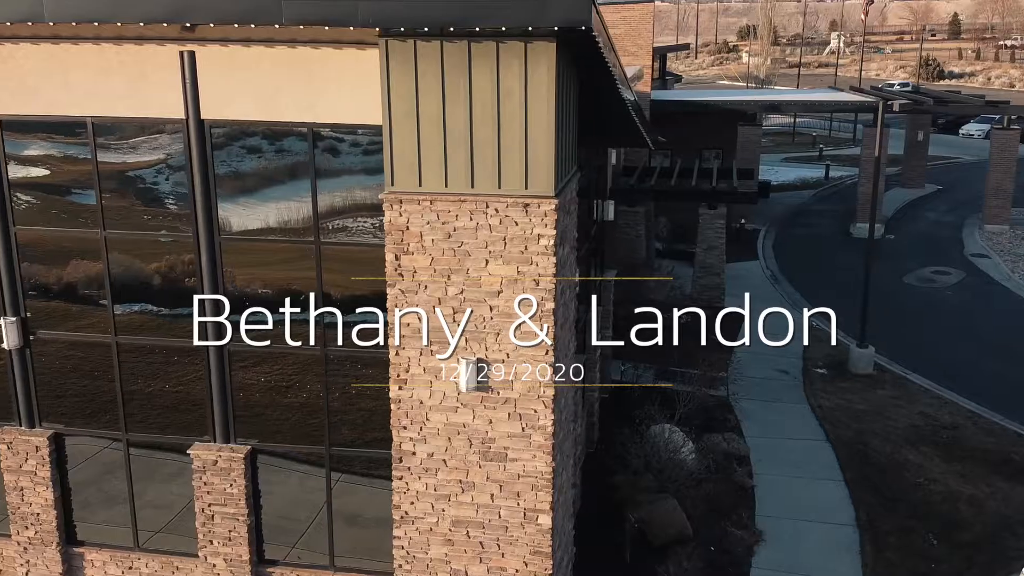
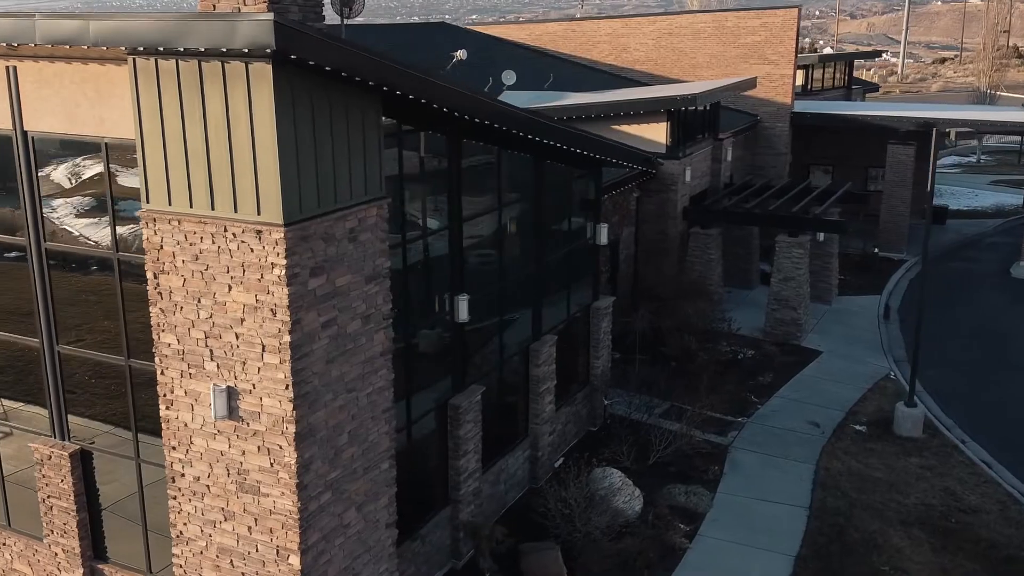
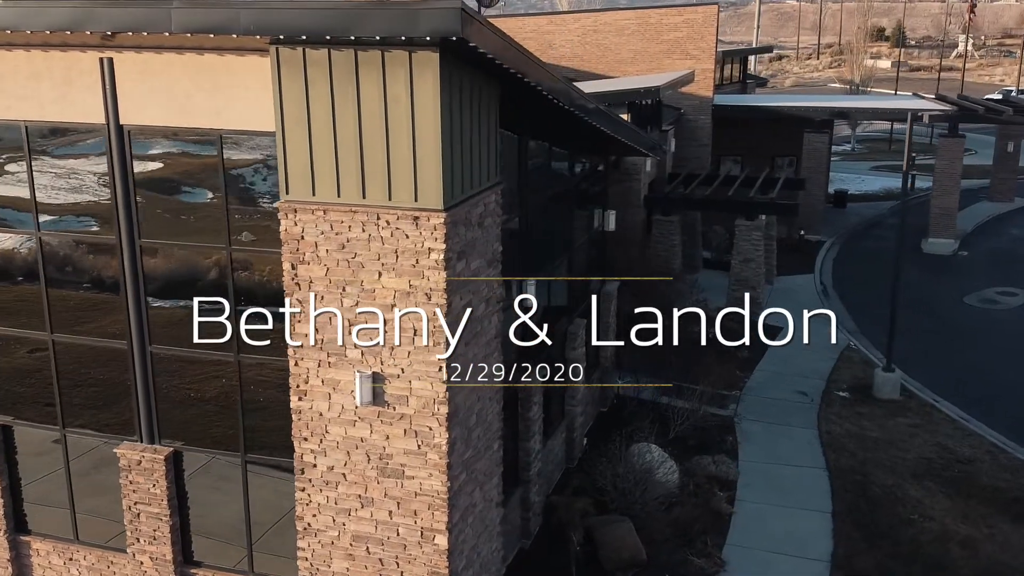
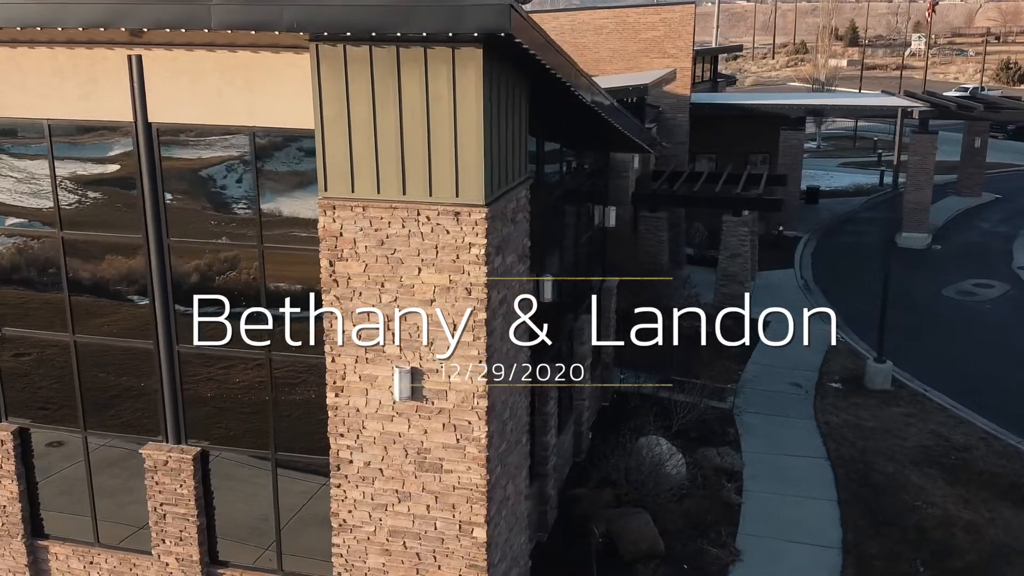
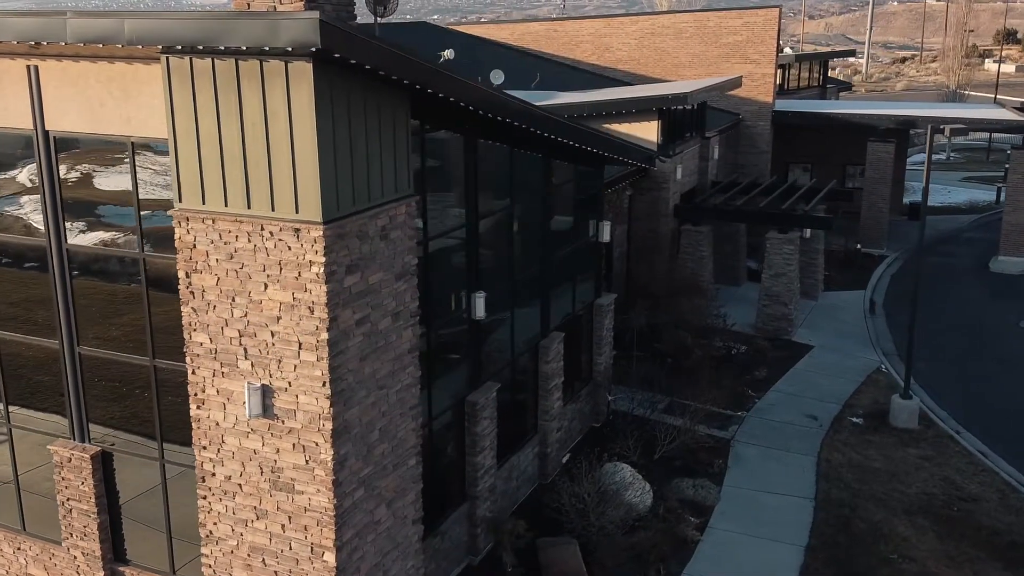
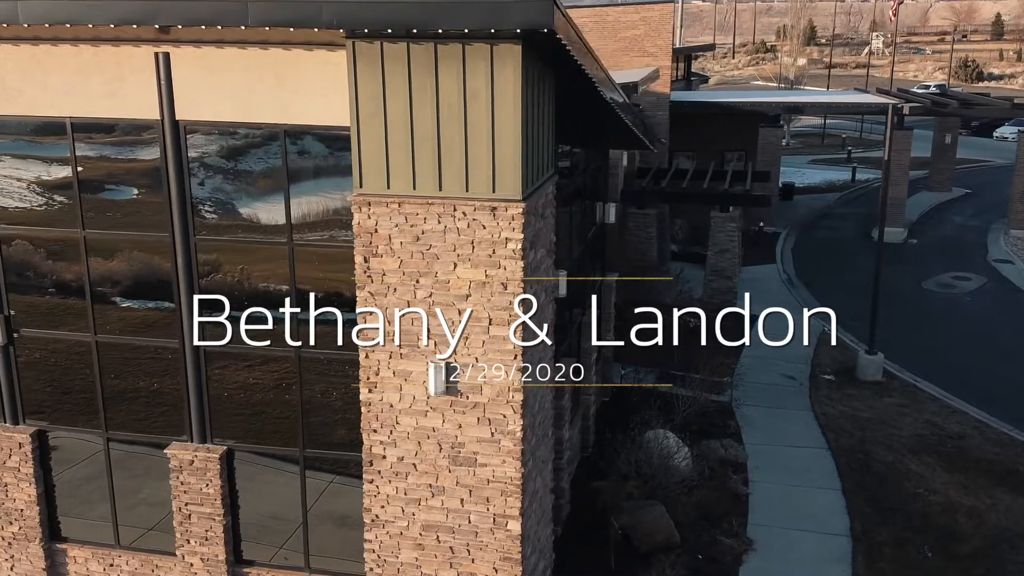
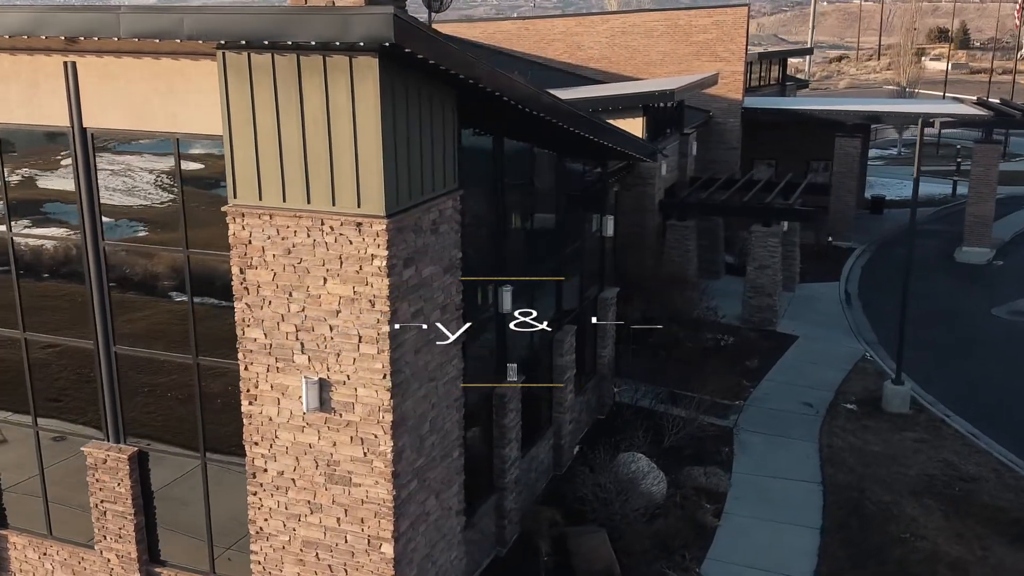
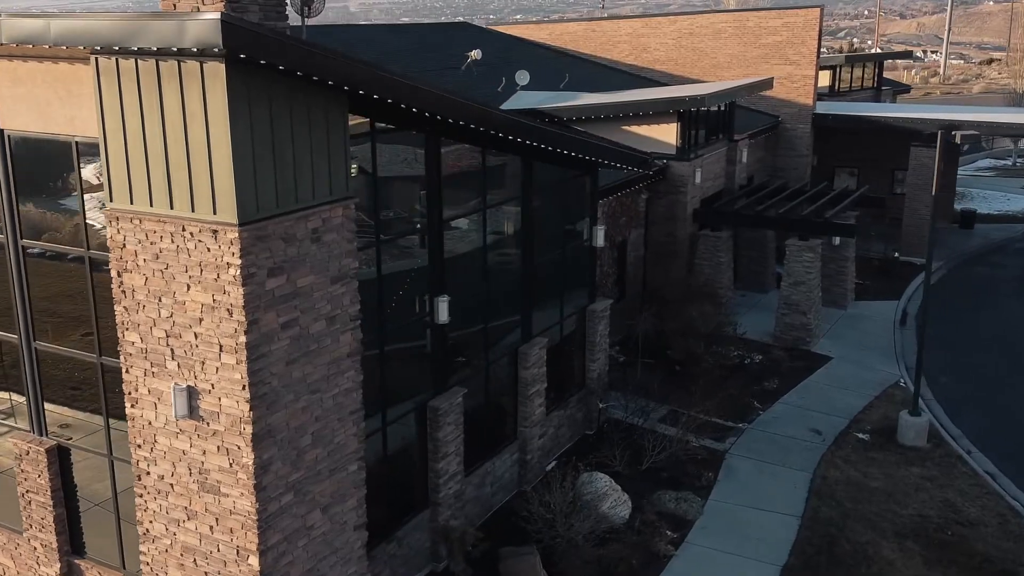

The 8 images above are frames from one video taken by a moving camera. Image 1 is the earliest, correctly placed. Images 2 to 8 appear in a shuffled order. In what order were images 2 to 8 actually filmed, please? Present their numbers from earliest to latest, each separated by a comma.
6, 4, 3, 7, 5, 2, 8
